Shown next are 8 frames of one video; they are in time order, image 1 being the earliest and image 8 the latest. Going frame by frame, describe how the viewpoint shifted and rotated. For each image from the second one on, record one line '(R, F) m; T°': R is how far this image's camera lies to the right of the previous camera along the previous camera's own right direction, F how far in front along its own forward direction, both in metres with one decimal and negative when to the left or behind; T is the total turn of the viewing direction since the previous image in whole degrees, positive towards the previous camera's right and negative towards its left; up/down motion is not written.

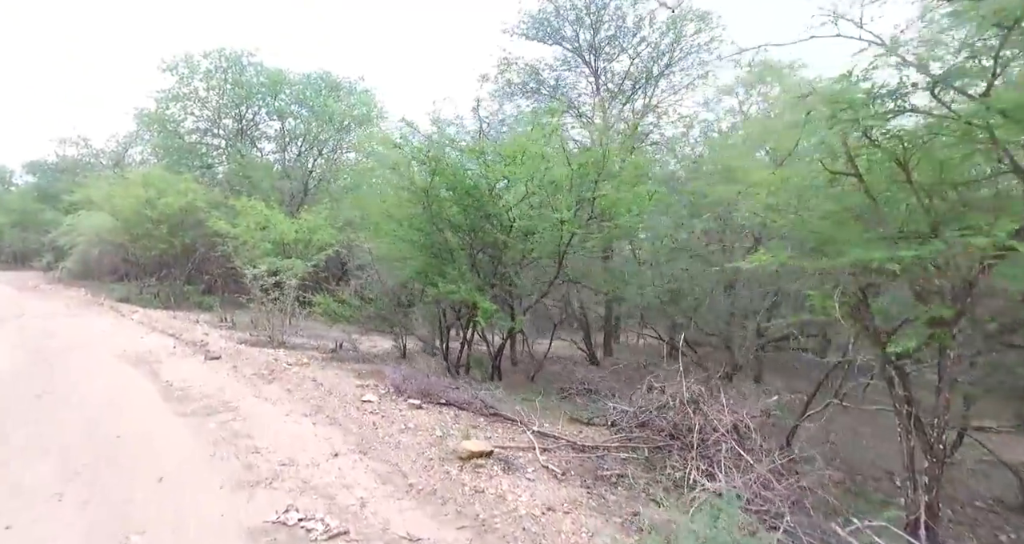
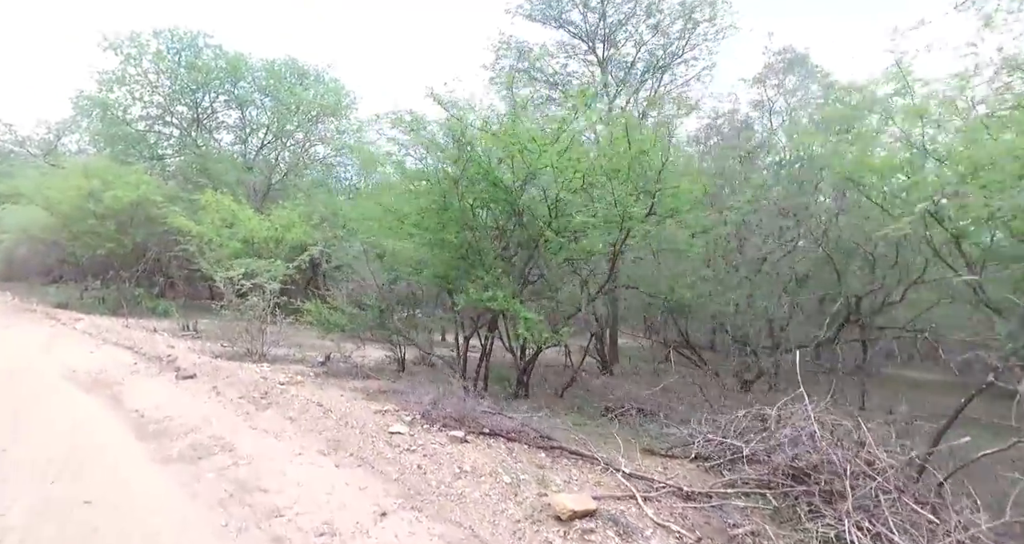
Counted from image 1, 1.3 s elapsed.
(-1.1, +1.1) m; +5°
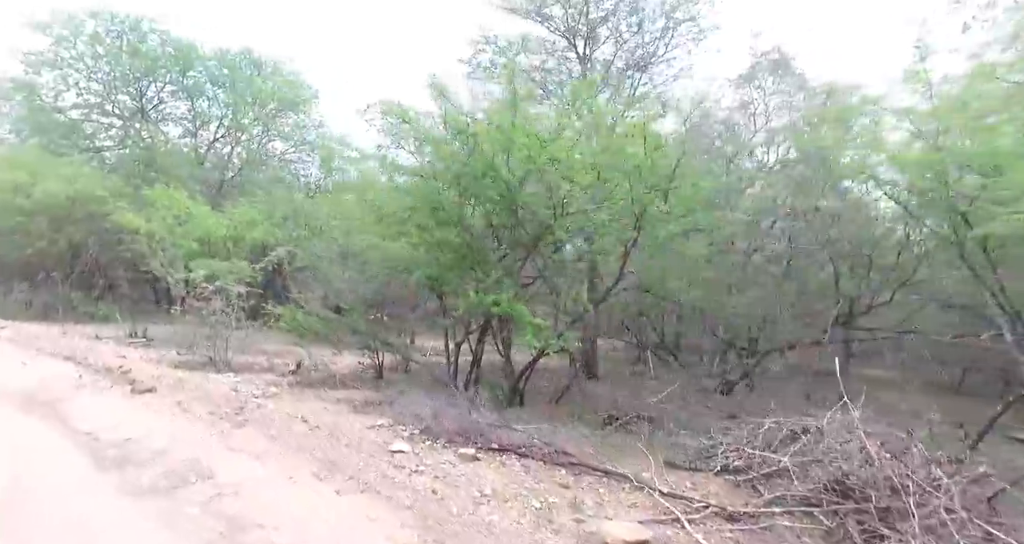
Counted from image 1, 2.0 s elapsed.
(-0.6, +0.4) m; +5°
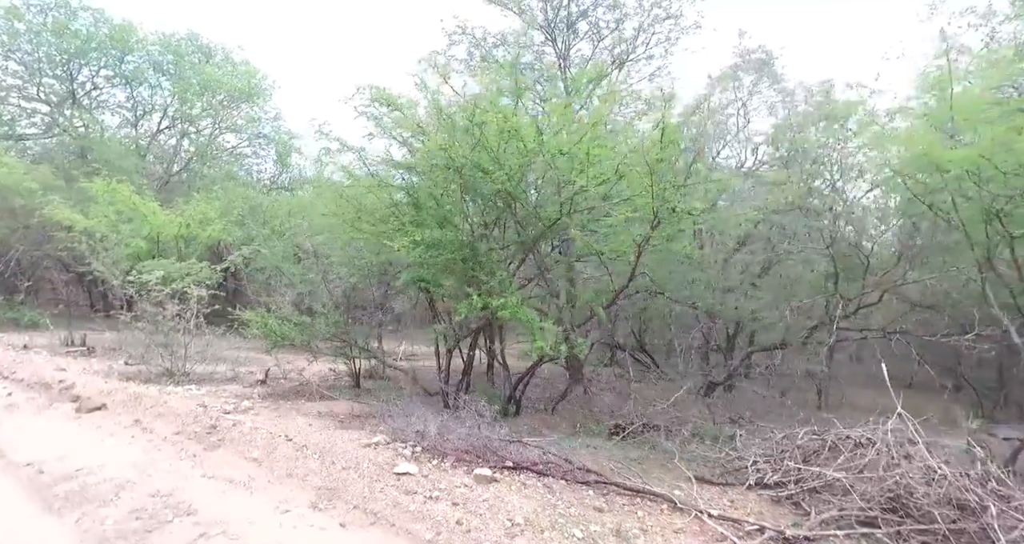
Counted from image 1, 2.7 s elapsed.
(-0.6, +0.5) m; +5°
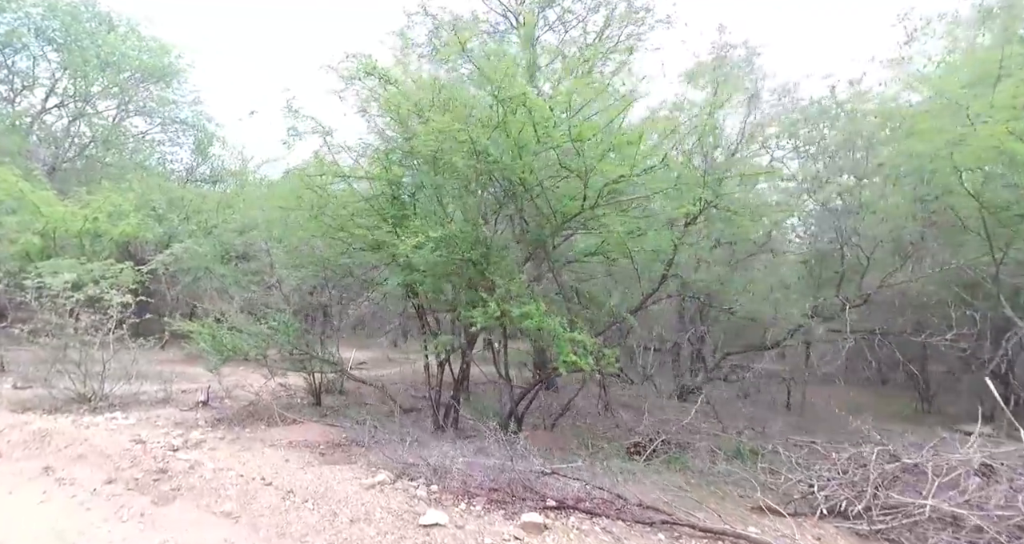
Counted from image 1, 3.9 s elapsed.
(-1.0, +0.9) m; +8°
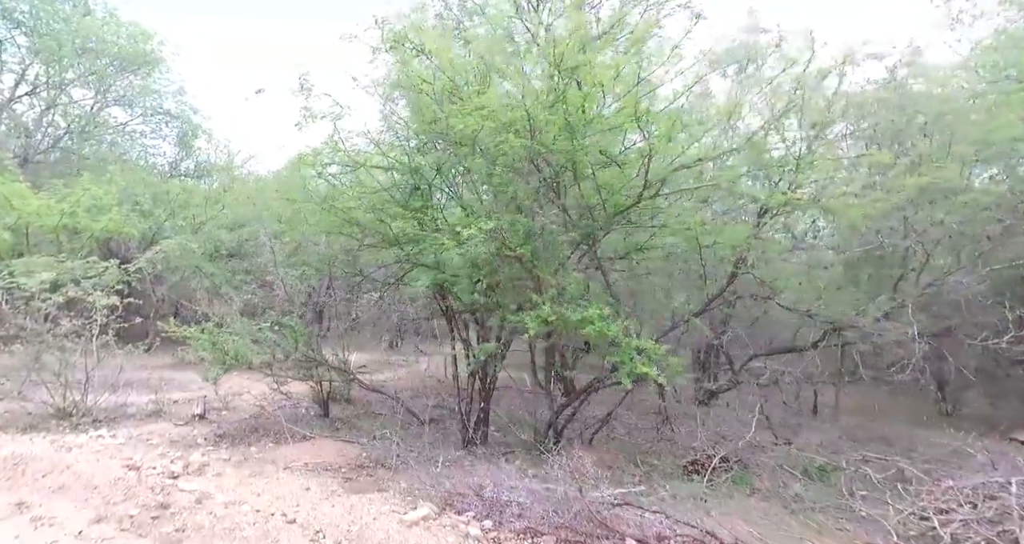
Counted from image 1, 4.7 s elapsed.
(-0.6, +0.7) m; +2°
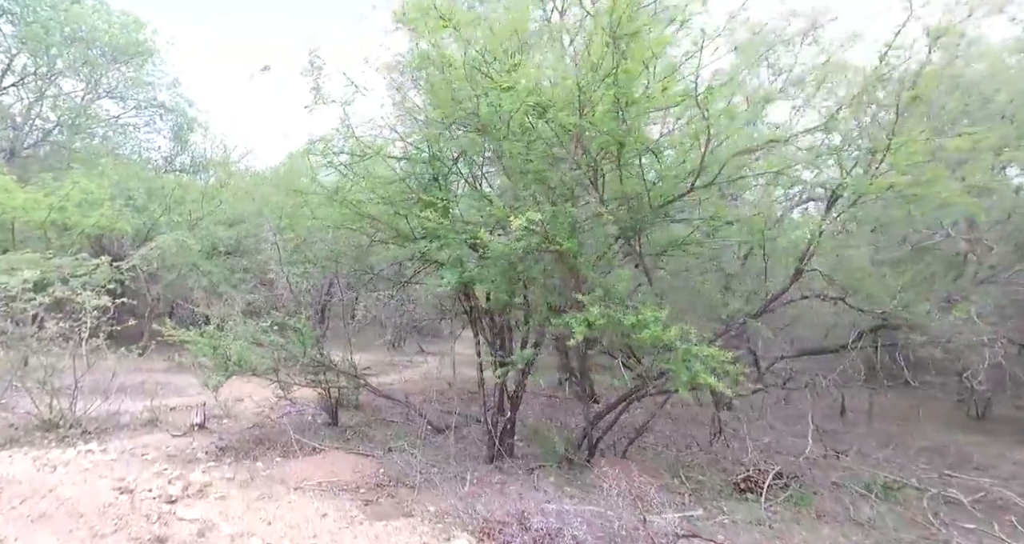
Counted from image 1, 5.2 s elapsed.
(-0.4, +0.5) m; 0°
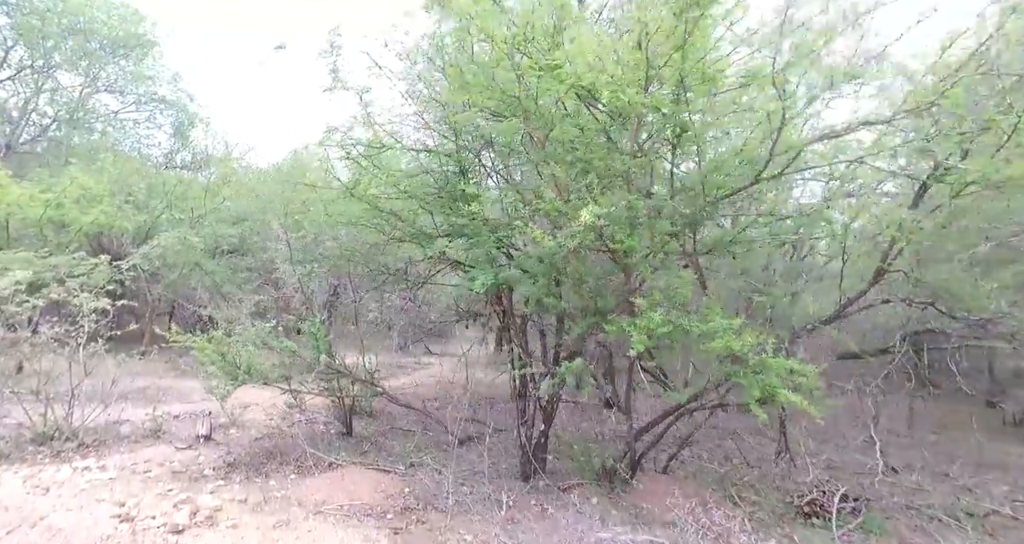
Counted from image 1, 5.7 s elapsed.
(-0.3, +0.5) m; 0°
